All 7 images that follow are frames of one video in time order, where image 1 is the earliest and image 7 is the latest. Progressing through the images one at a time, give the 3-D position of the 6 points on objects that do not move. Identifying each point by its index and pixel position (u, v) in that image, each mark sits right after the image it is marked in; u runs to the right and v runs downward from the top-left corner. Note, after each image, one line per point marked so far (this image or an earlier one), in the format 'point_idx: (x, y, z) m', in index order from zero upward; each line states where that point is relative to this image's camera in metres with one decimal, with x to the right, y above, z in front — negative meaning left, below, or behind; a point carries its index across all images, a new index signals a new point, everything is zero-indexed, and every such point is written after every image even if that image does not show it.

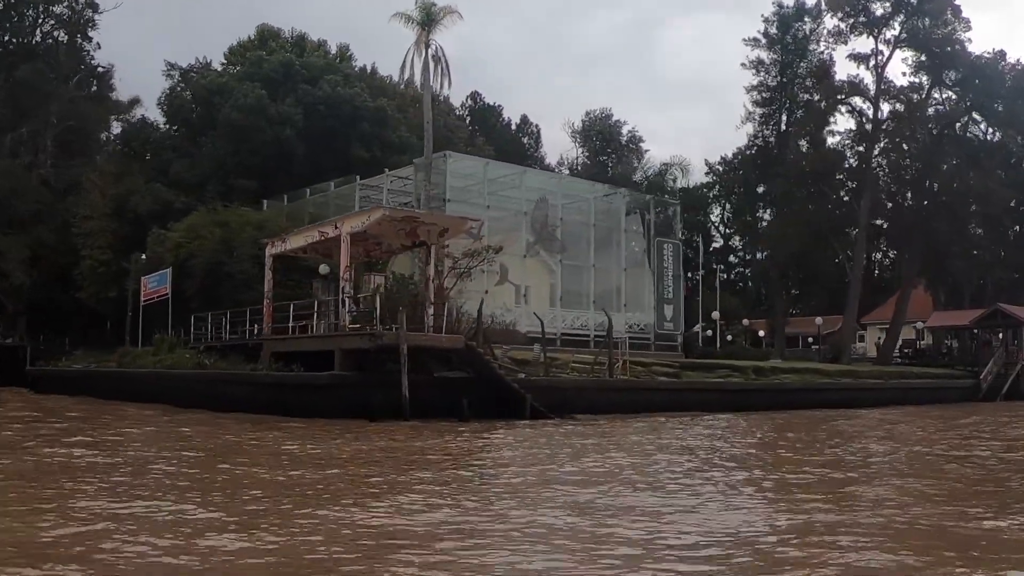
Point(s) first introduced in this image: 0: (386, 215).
0: (-2.3, +1.3, +16.2) m
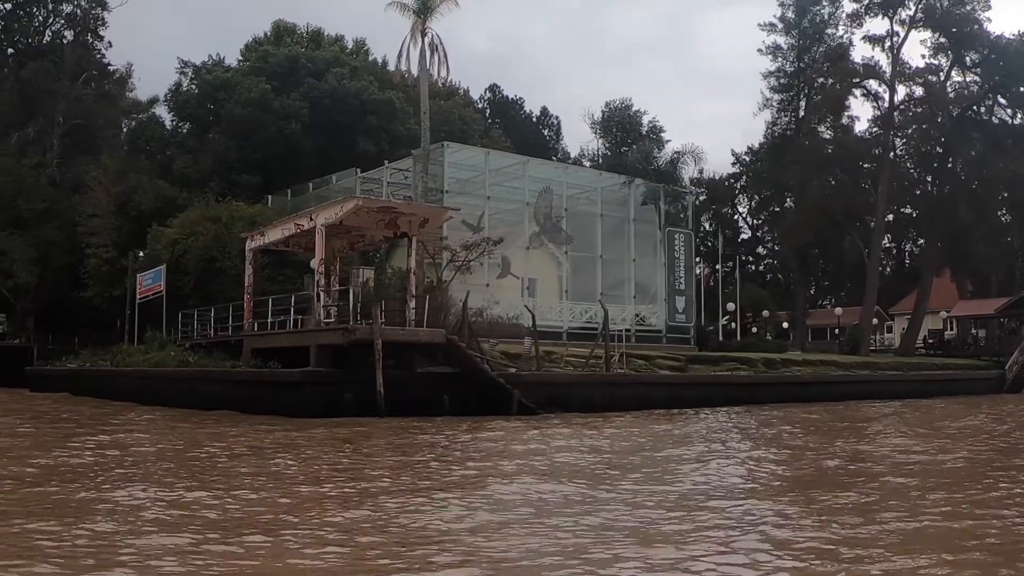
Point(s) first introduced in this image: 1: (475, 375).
0: (-2.7, +1.4, +15.6) m
1: (-0.7, -1.6, +16.9) m
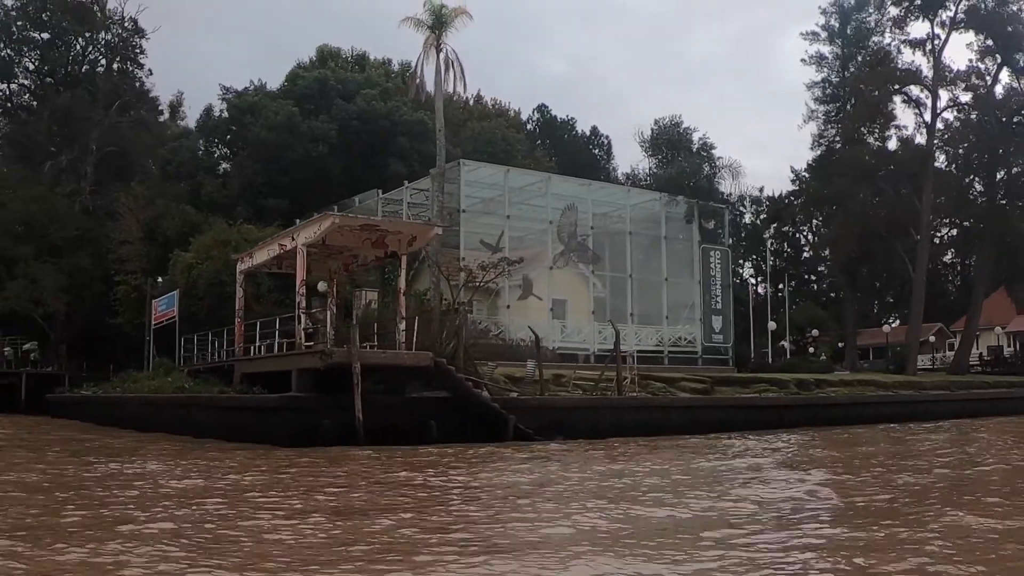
0: (-2.9, +1.1, +15.0) m
1: (-0.8, -2.0, +16.1) m
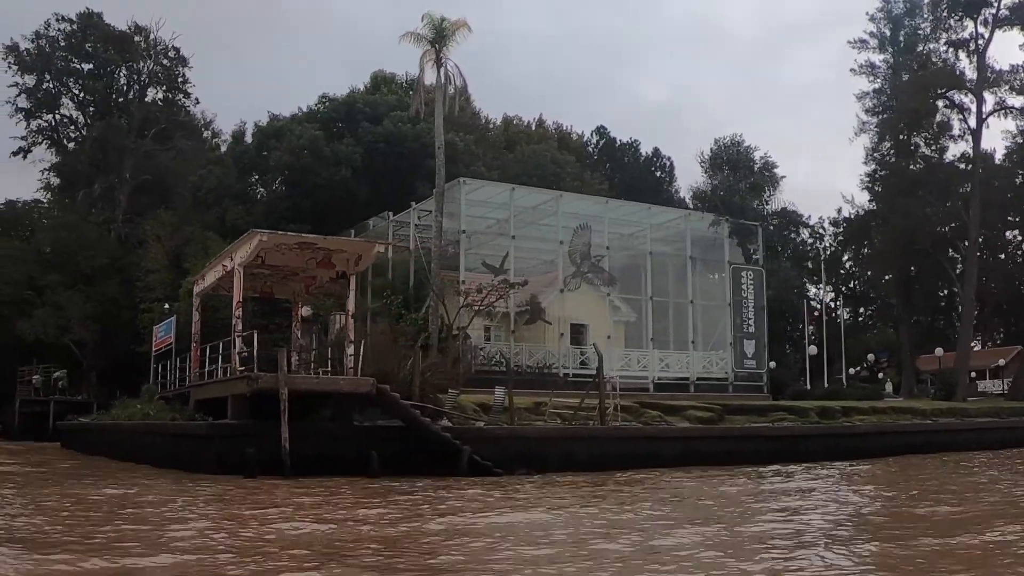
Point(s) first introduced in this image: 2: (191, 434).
0: (-3.8, +0.7, +14.2) m
1: (-1.6, -2.3, +15.0) m
2: (-5.2, -2.4, +14.8) m
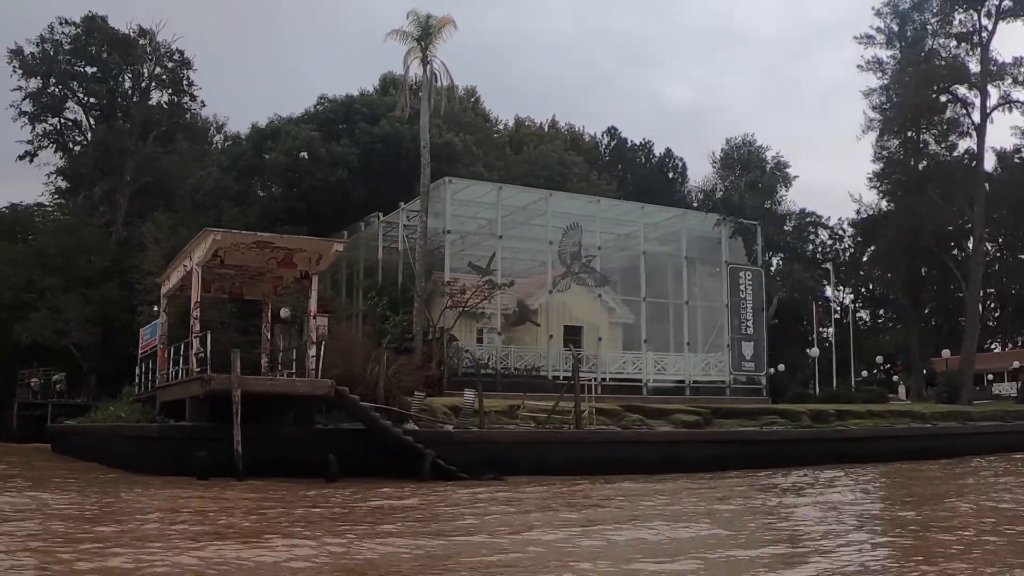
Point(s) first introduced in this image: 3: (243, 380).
0: (-4.4, +0.7, +13.9) m
1: (-2.1, -2.3, +14.6) m
2: (-5.8, -2.4, +14.5) m
3: (-4.0, -1.4, +13.4) m
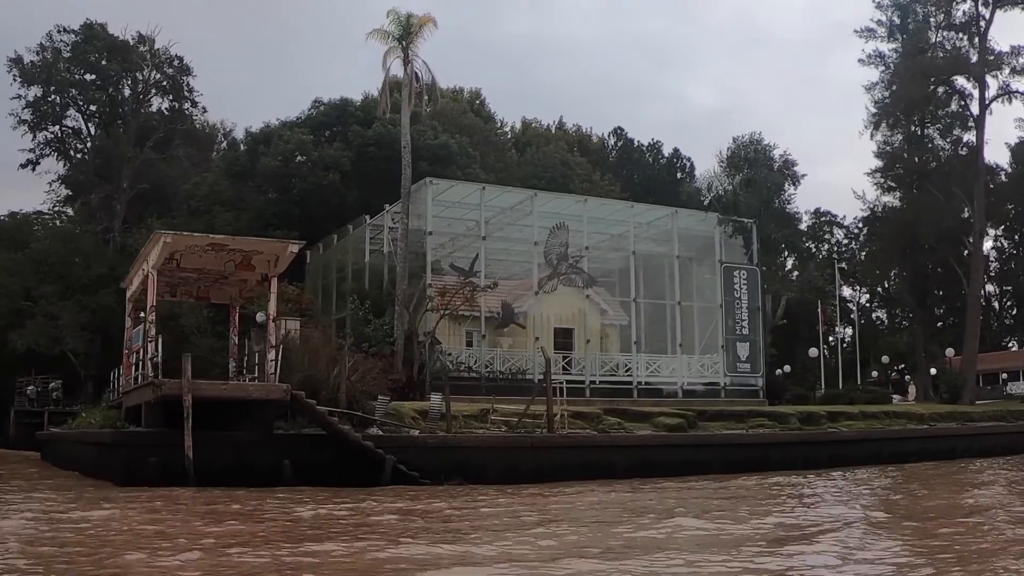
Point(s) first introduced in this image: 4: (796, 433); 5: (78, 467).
0: (-5.1, +0.7, +13.7) m
1: (-2.7, -2.3, +14.3) m
2: (-6.4, -2.4, +14.3) m
3: (-4.6, -1.4, +13.1) m
4: (+6.1, -3.1, +19.5) m
5: (-8.5, -3.5, +17.7) m
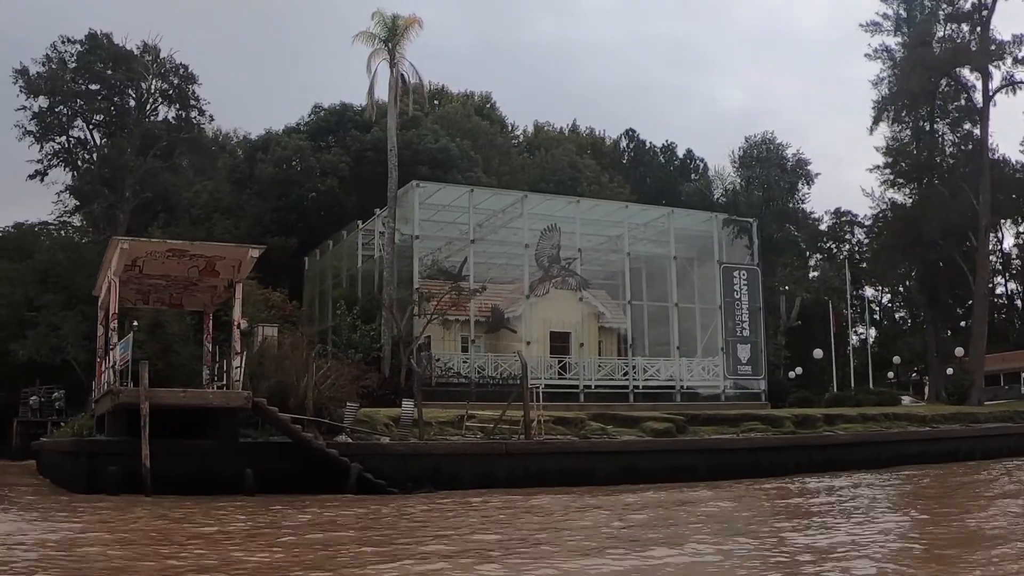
0: (-5.6, +0.6, +13.4) m
1: (-3.2, -2.4, +14.0) m
2: (-6.9, -2.6, +14.1) m
3: (-5.1, -1.5, +12.9) m
4: (+5.8, -3.1, +19.0) m
5: (-8.9, -3.6, +17.5) m
